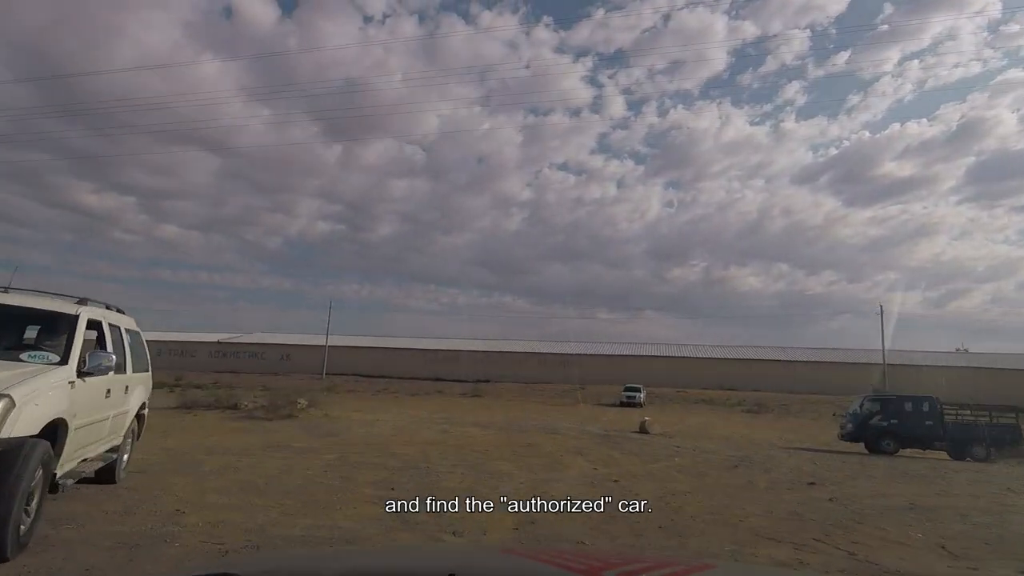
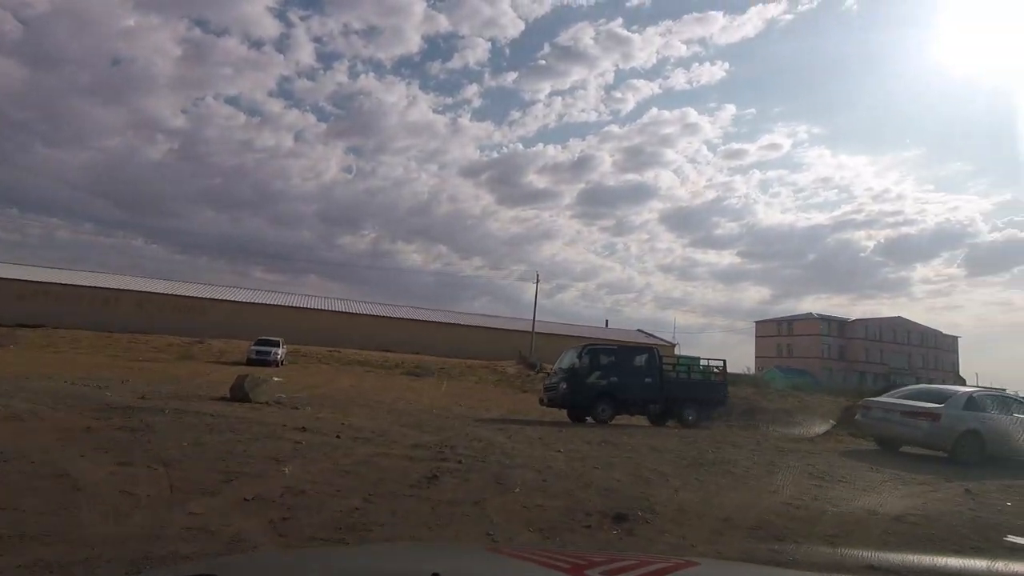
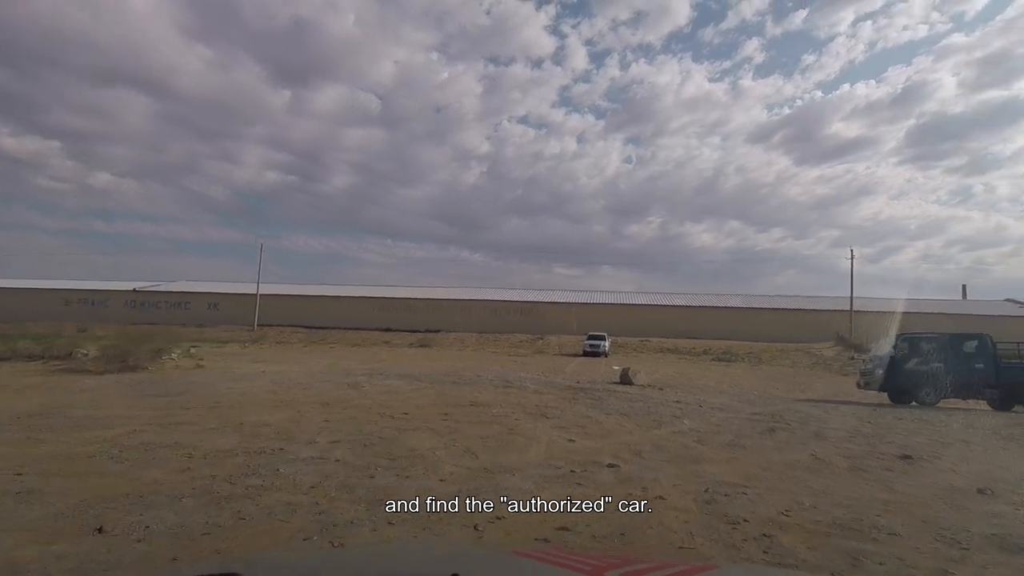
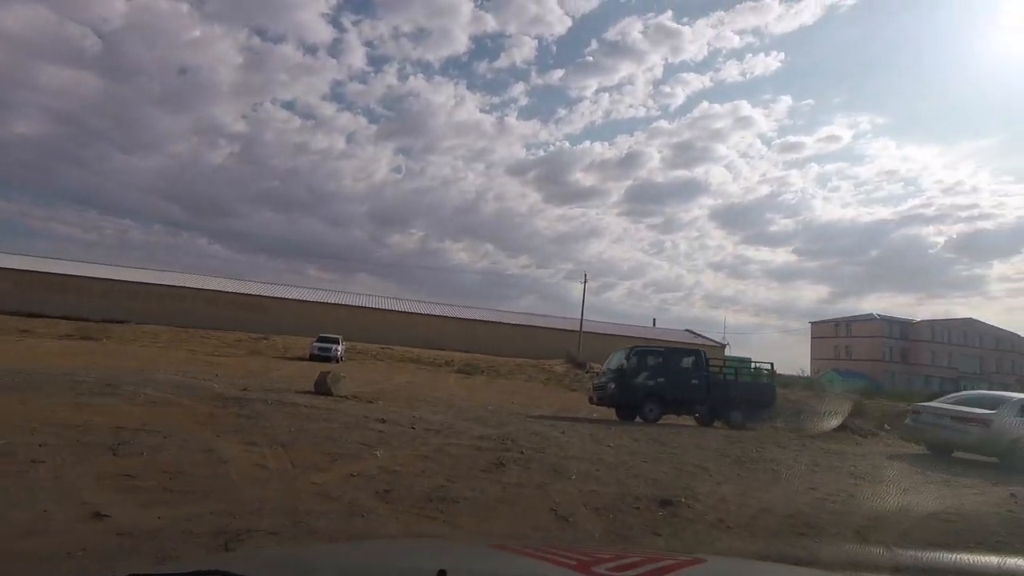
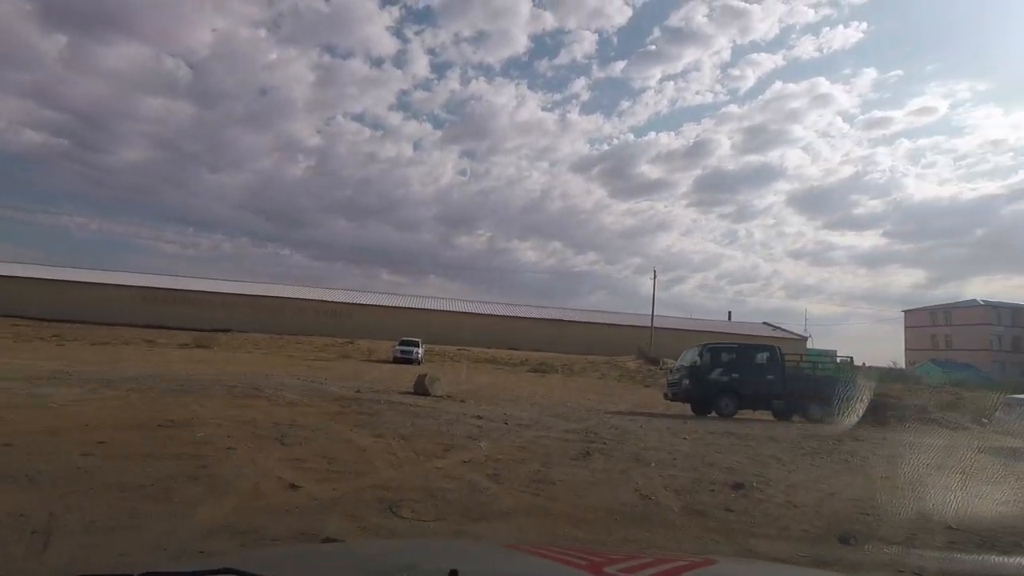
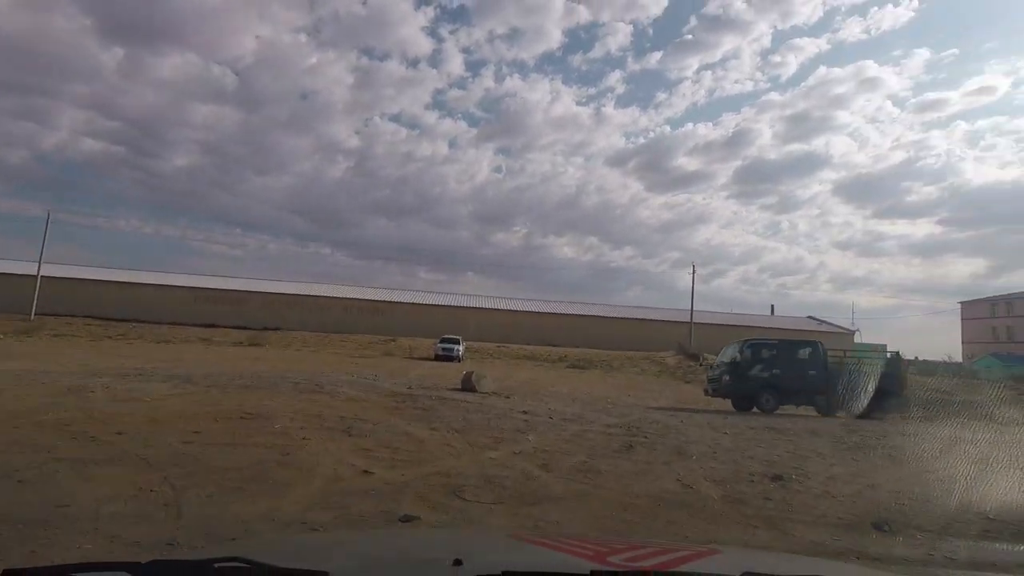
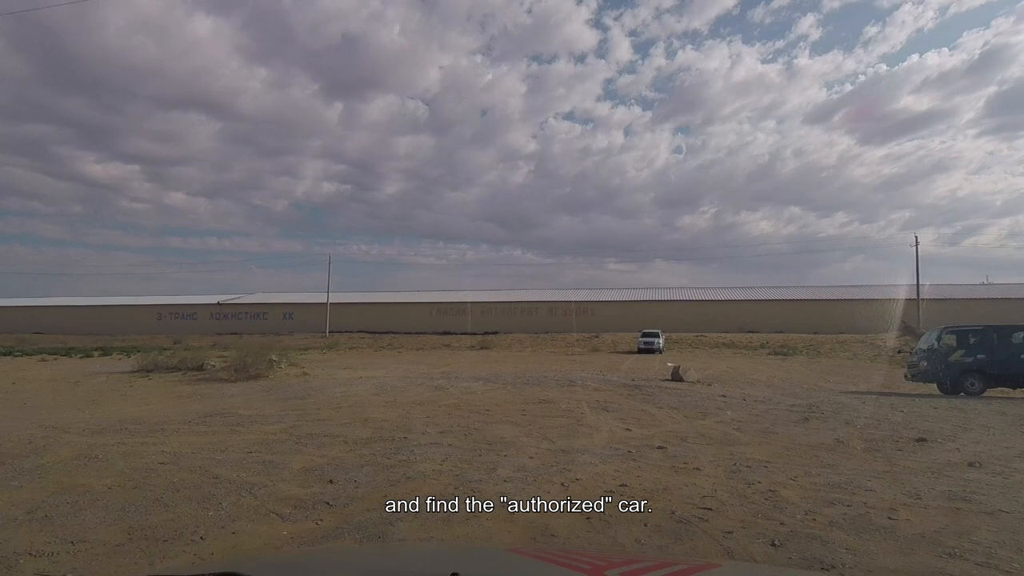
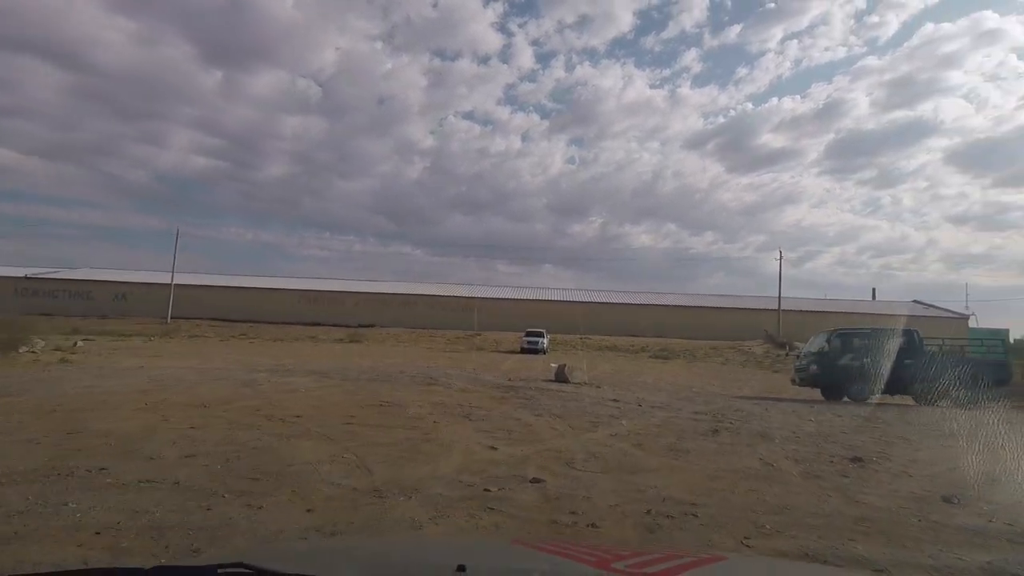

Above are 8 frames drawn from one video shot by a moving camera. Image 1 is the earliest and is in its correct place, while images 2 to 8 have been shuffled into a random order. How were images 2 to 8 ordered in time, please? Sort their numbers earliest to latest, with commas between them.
7, 3, 8, 6, 5, 4, 2
